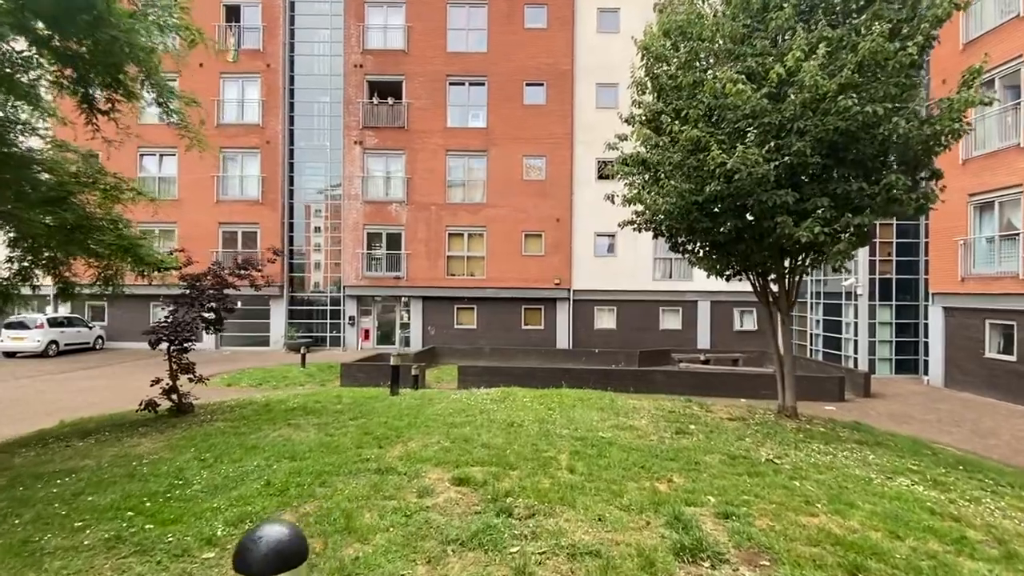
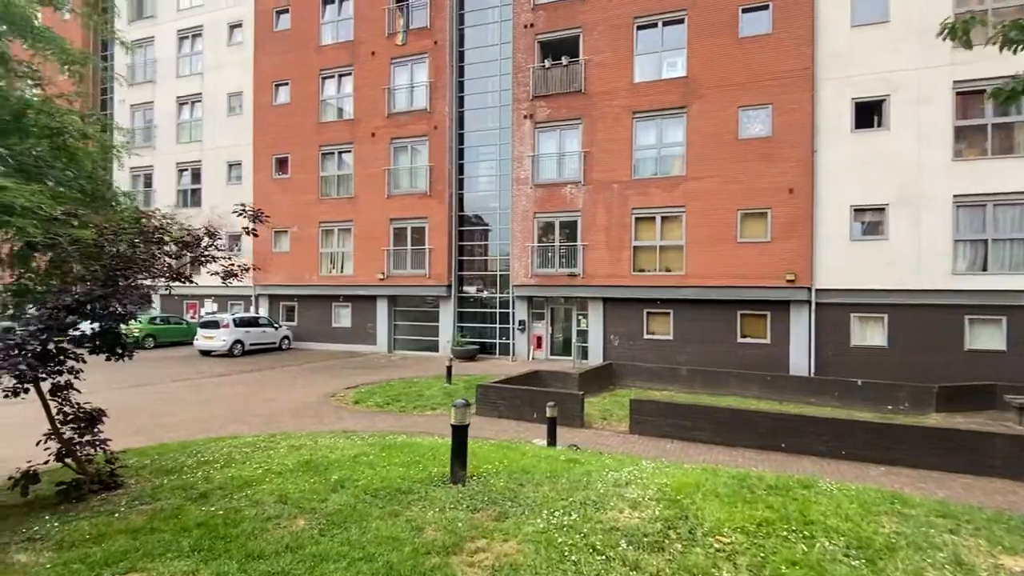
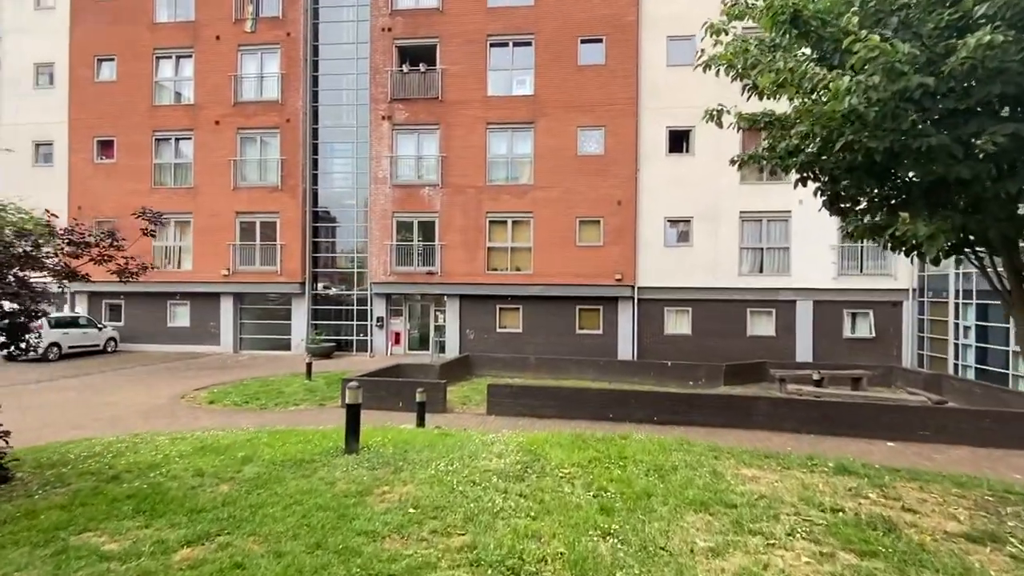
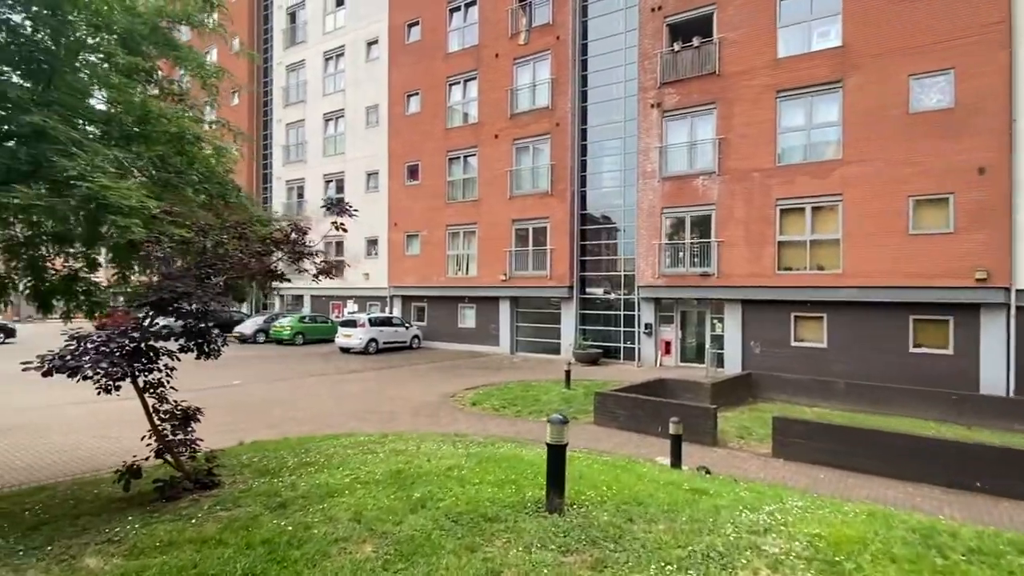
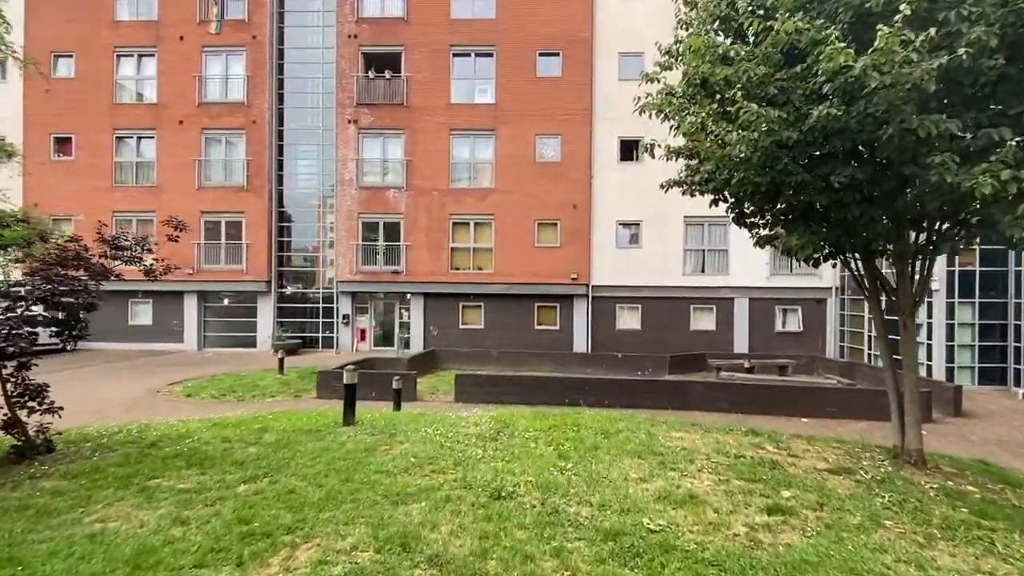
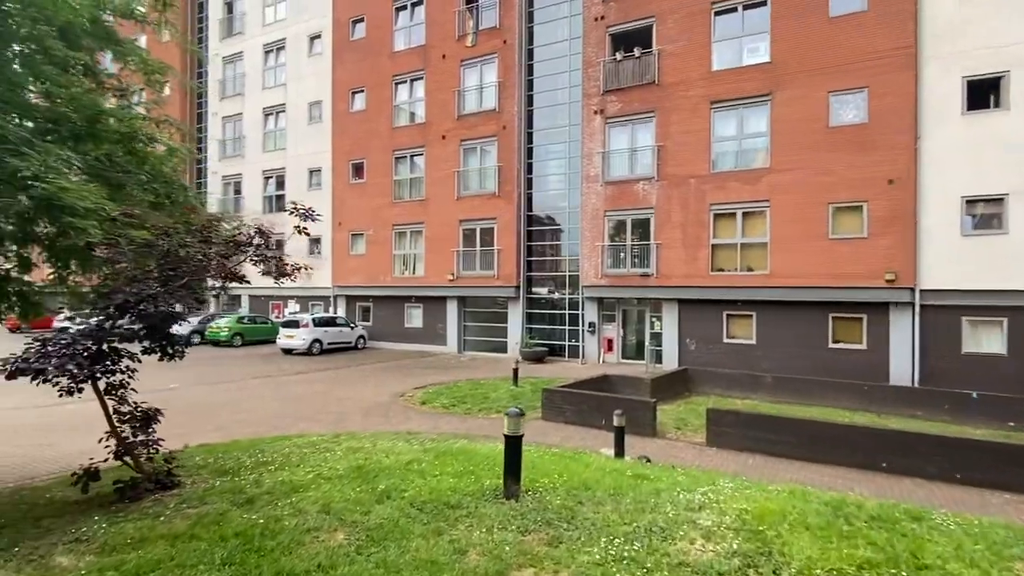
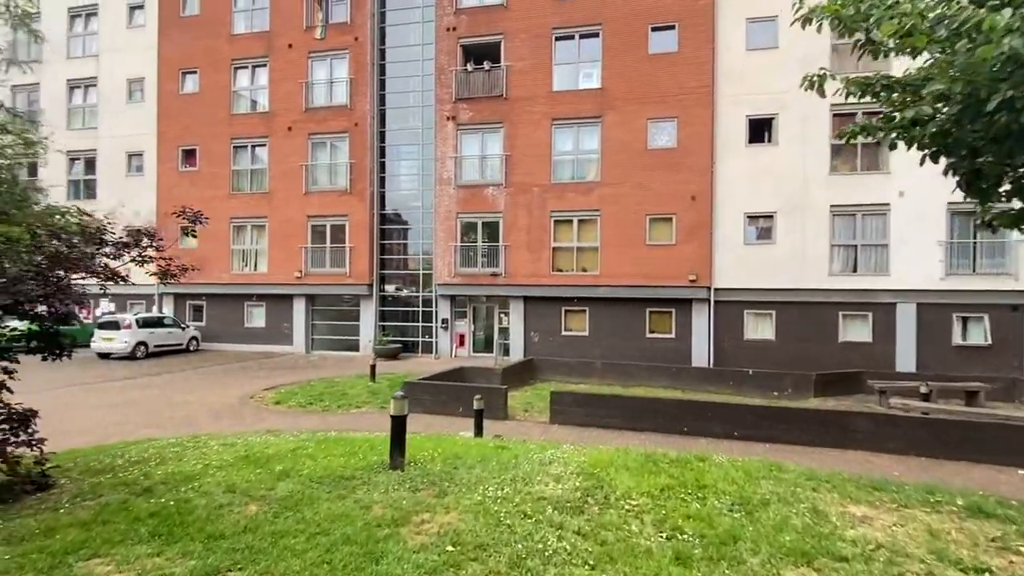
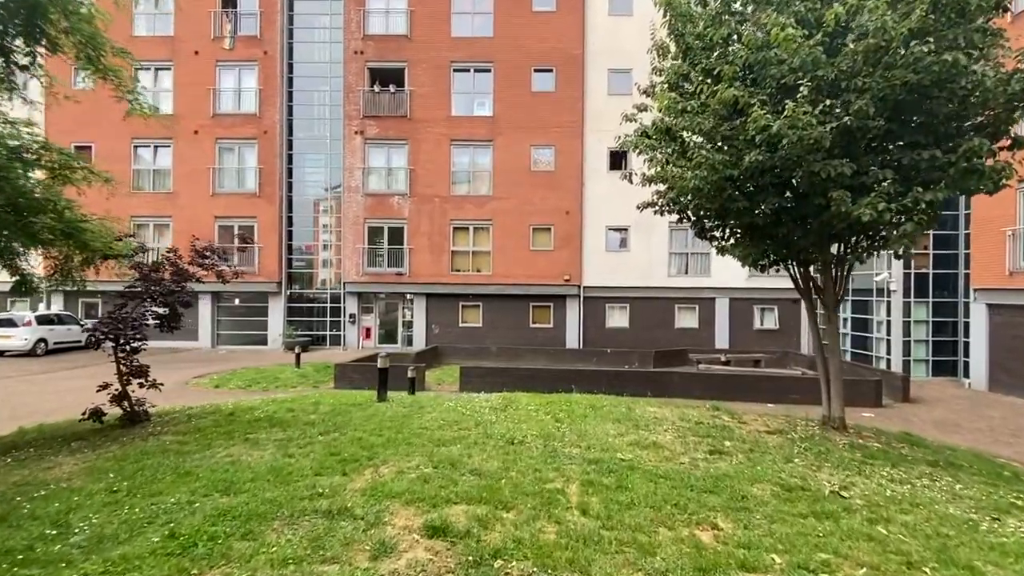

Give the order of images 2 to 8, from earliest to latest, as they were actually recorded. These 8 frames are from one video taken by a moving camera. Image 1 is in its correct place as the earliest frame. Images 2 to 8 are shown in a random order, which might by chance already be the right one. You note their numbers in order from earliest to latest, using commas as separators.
8, 5, 3, 7, 2, 6, 4
